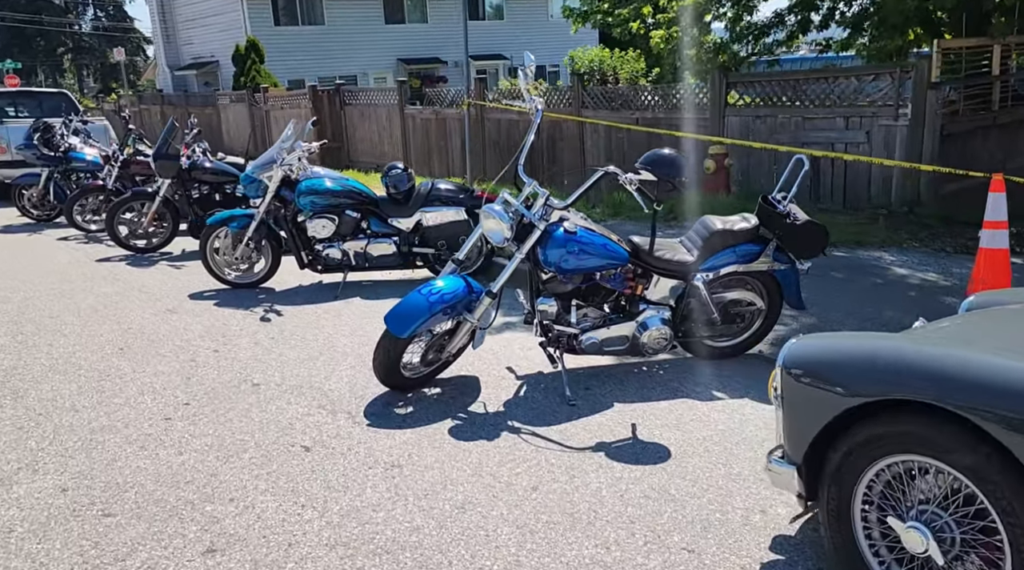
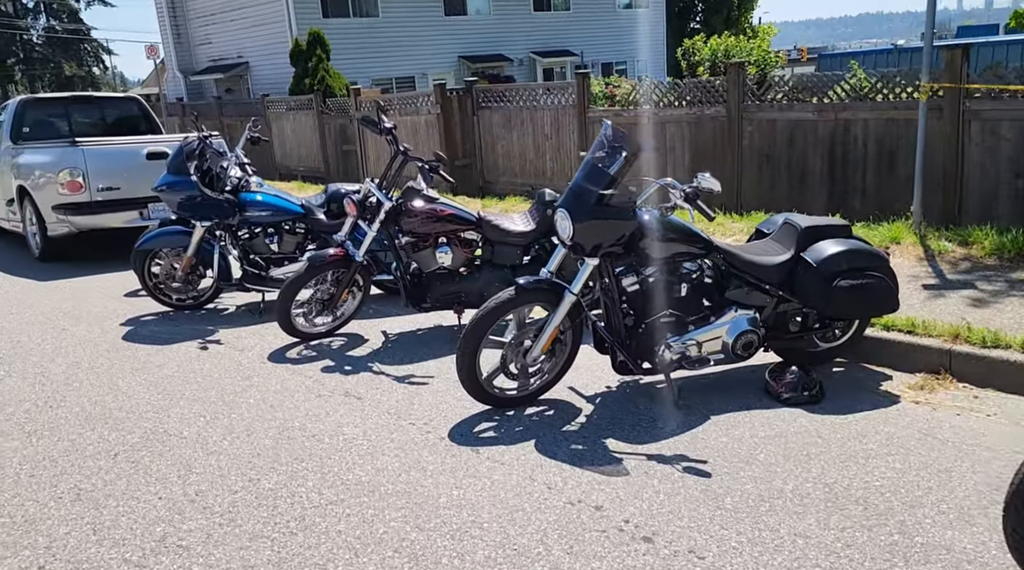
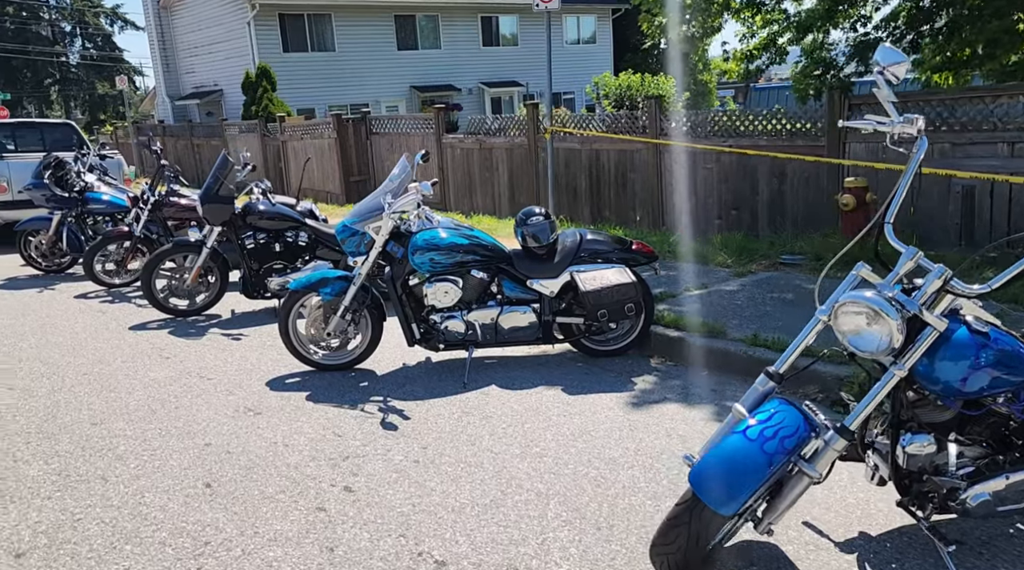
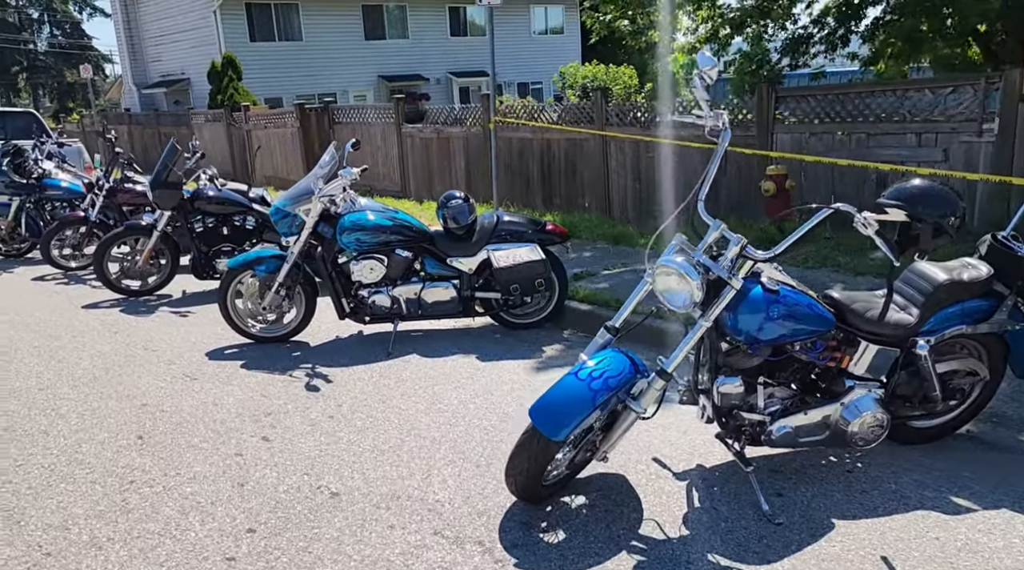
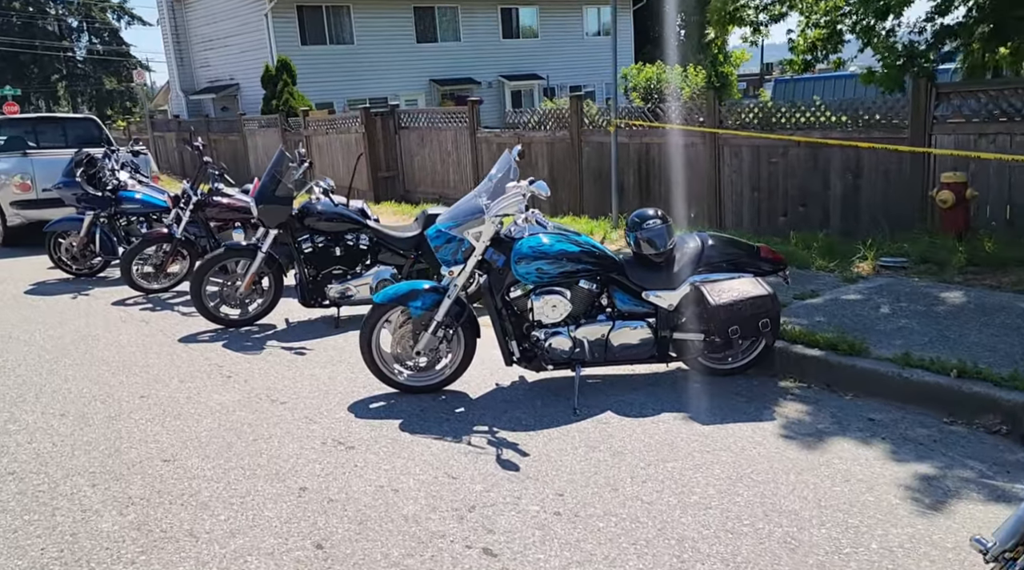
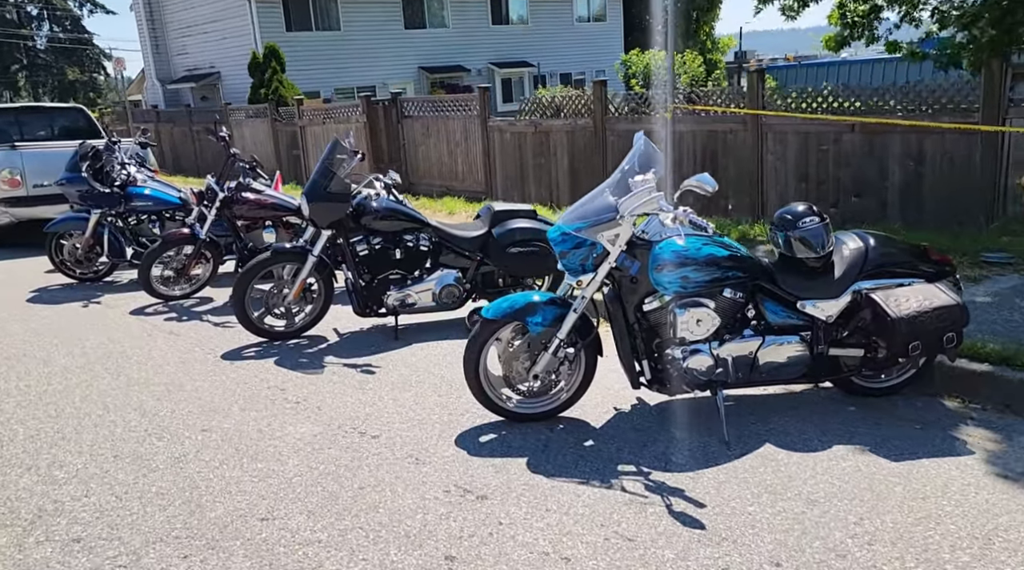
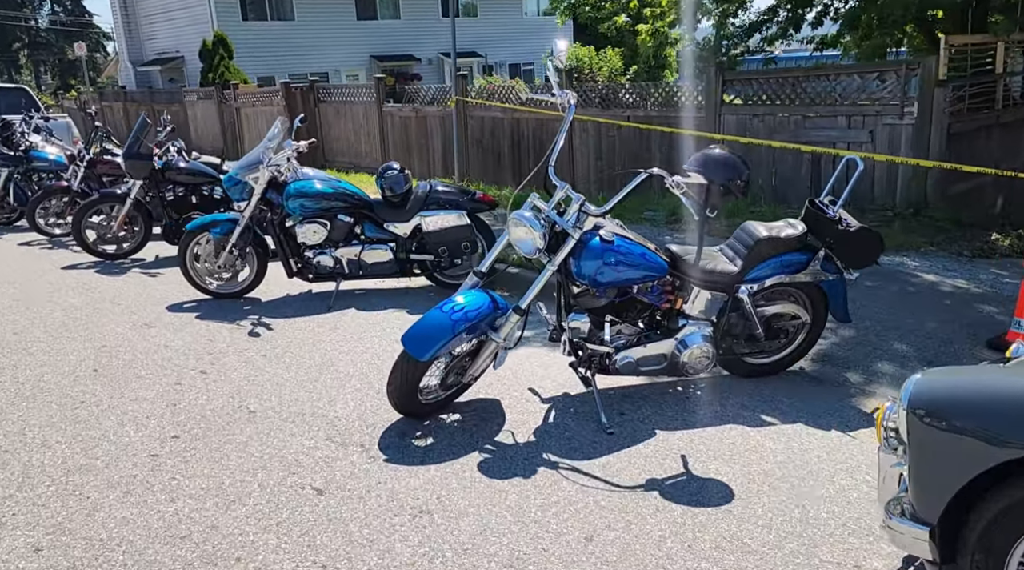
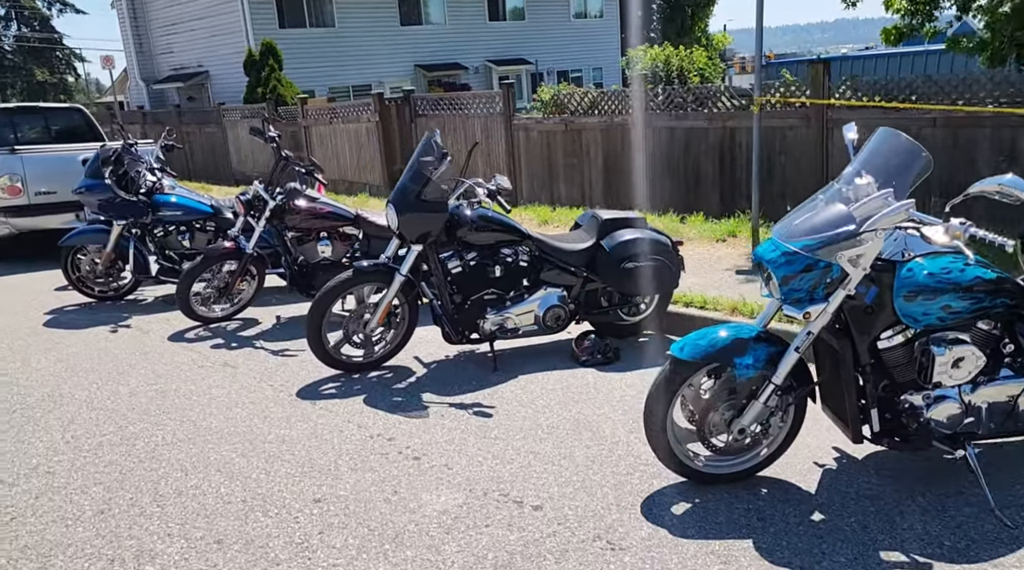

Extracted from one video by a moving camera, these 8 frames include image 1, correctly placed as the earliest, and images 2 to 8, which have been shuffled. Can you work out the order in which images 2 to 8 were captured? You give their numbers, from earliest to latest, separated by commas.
7, 4, 3, 5, 6, 8, 2
